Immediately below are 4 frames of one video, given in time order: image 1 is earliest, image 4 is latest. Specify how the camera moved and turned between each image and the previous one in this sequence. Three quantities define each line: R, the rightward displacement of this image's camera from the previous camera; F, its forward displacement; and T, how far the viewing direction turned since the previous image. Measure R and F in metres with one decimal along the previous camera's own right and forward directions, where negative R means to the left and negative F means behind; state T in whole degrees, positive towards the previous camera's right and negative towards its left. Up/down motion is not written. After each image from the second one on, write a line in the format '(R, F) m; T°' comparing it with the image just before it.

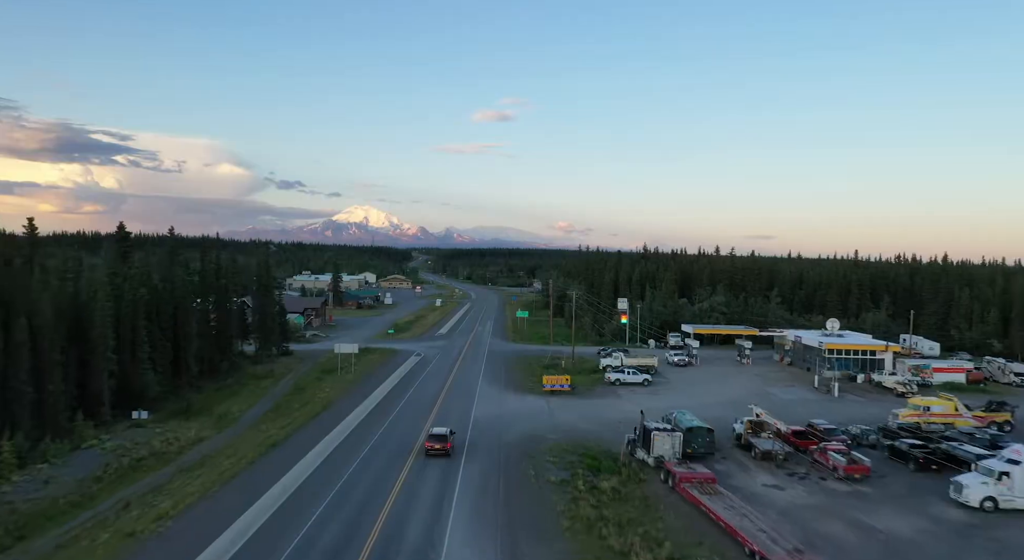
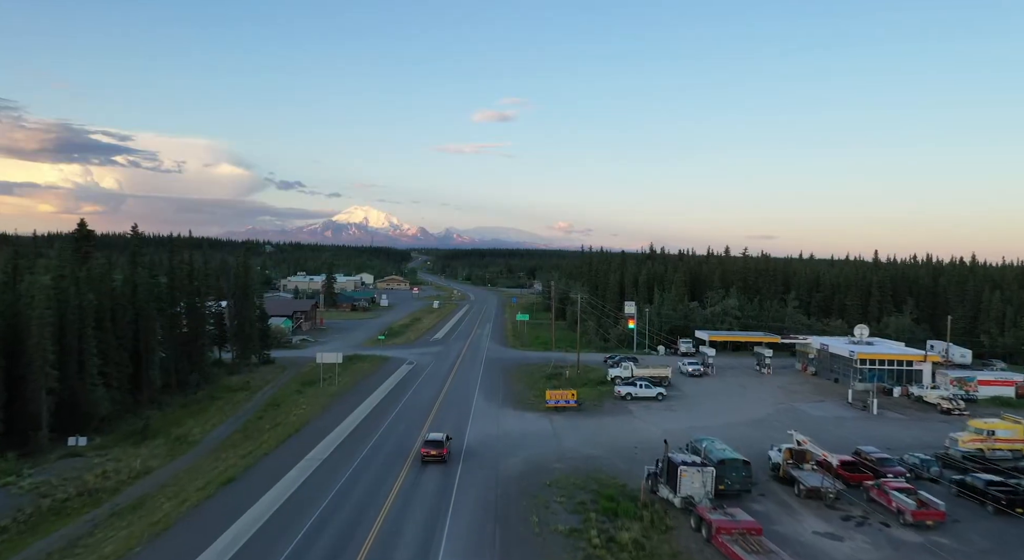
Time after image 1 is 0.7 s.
(0.0, +5.3) m; 0°
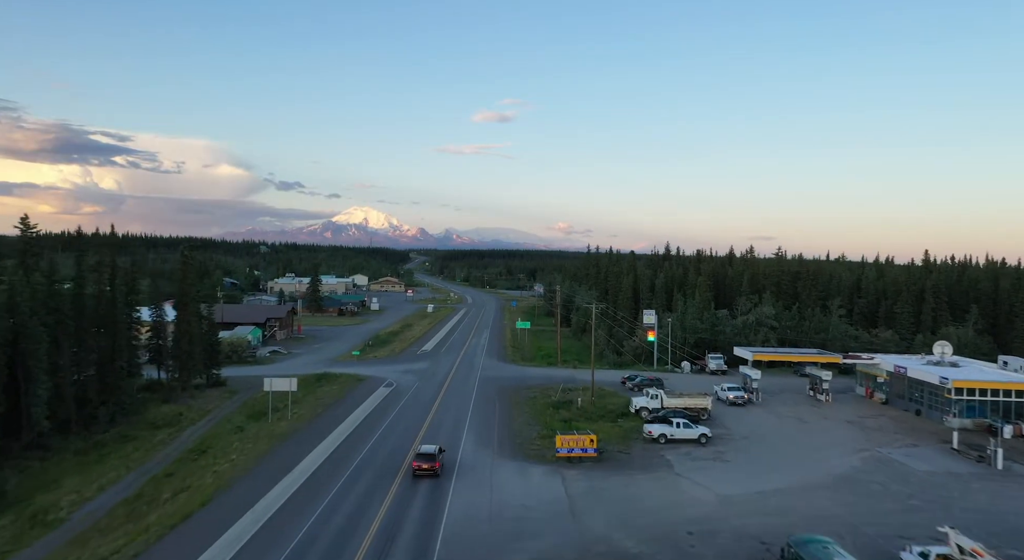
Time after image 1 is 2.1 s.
(0.0, +11.2) m; 0°
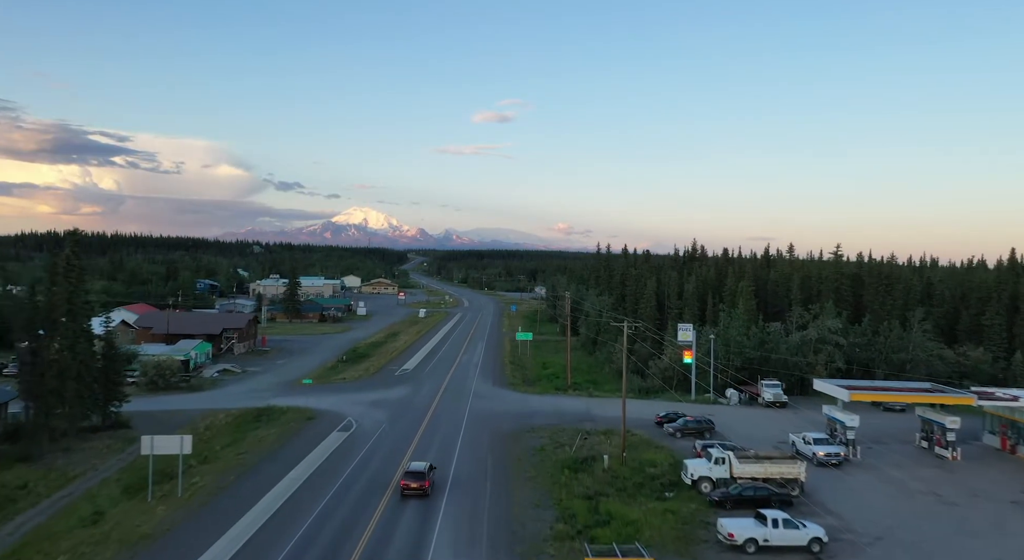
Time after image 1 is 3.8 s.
(0.0, +14.0) m; 0°
